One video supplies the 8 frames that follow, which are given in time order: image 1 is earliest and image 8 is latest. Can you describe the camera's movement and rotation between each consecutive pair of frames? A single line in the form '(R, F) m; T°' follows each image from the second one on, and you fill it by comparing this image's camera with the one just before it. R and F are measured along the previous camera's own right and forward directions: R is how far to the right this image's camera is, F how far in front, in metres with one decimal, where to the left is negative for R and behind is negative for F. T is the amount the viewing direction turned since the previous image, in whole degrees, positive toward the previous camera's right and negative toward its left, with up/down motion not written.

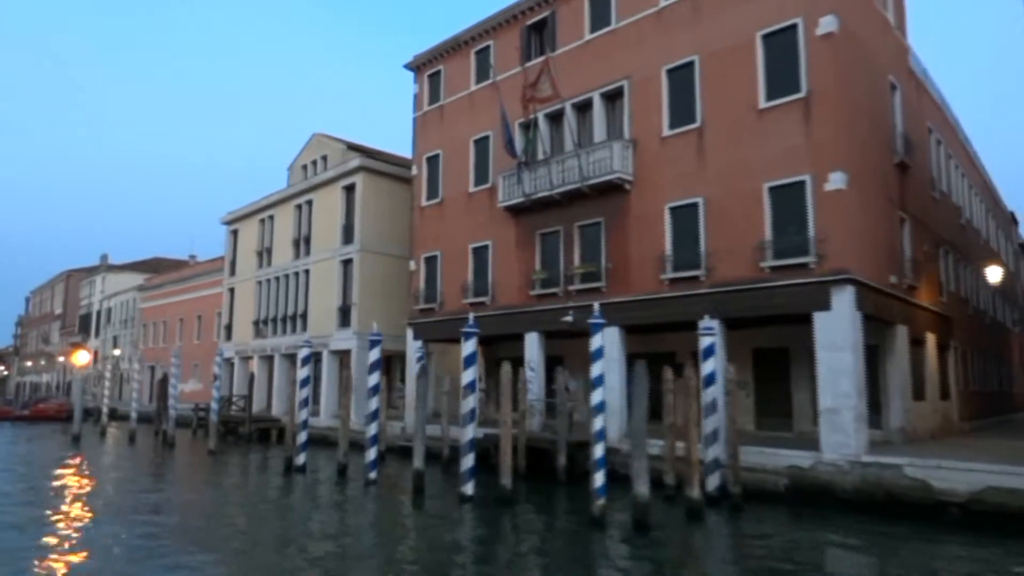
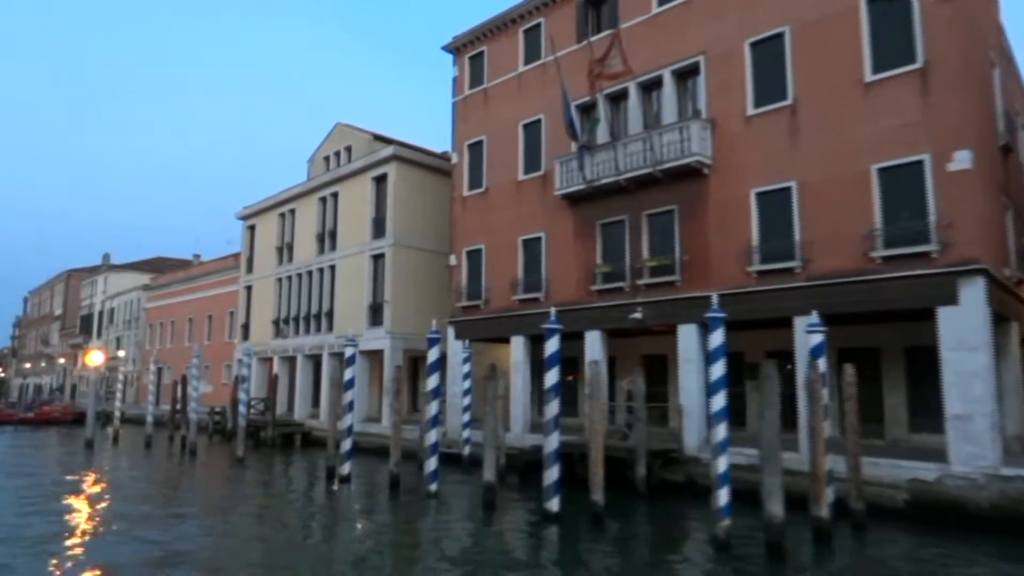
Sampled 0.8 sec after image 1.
(-2.0, +1.7) m; 0°
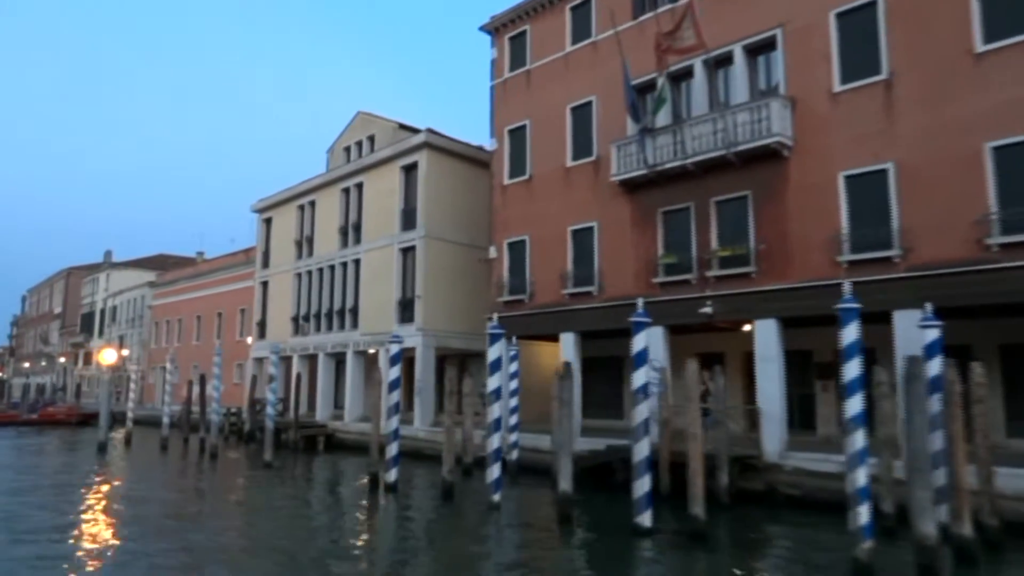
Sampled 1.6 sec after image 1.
(-1.7, +1.5) m; 0°
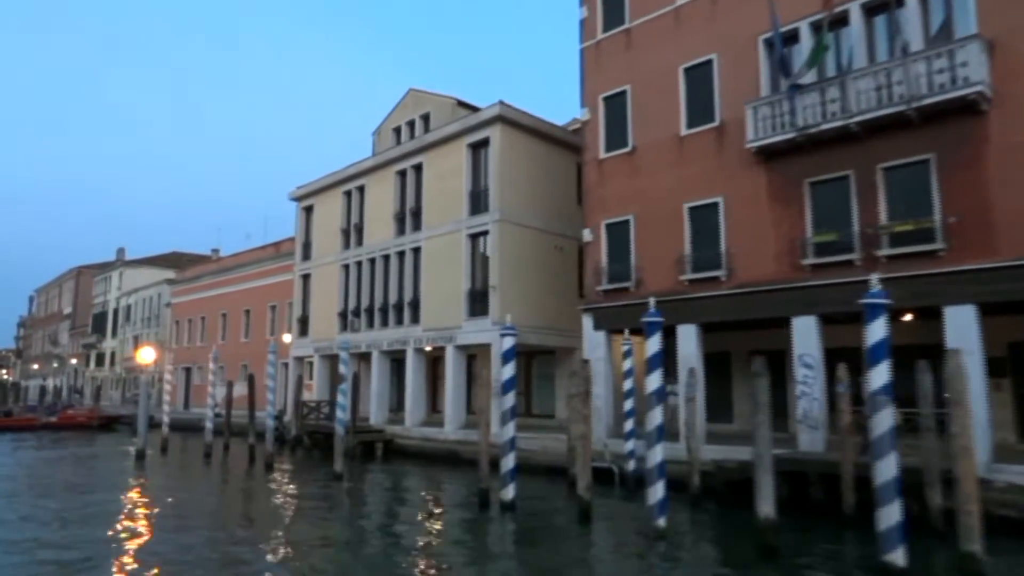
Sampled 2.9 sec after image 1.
(-3.1, +2.7) m; 0°
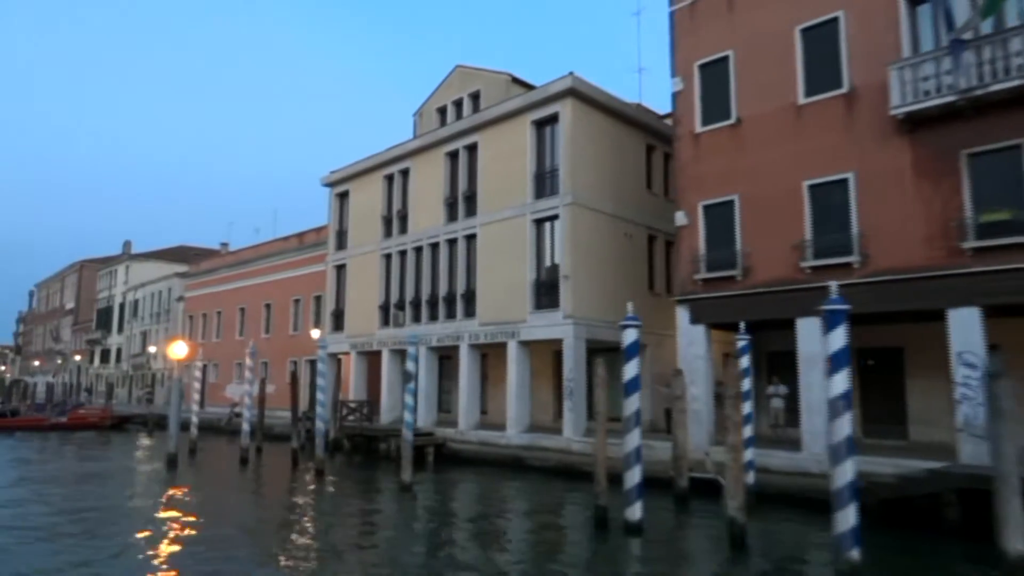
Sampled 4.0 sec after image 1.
(-2.5, +2.2) m; 0°
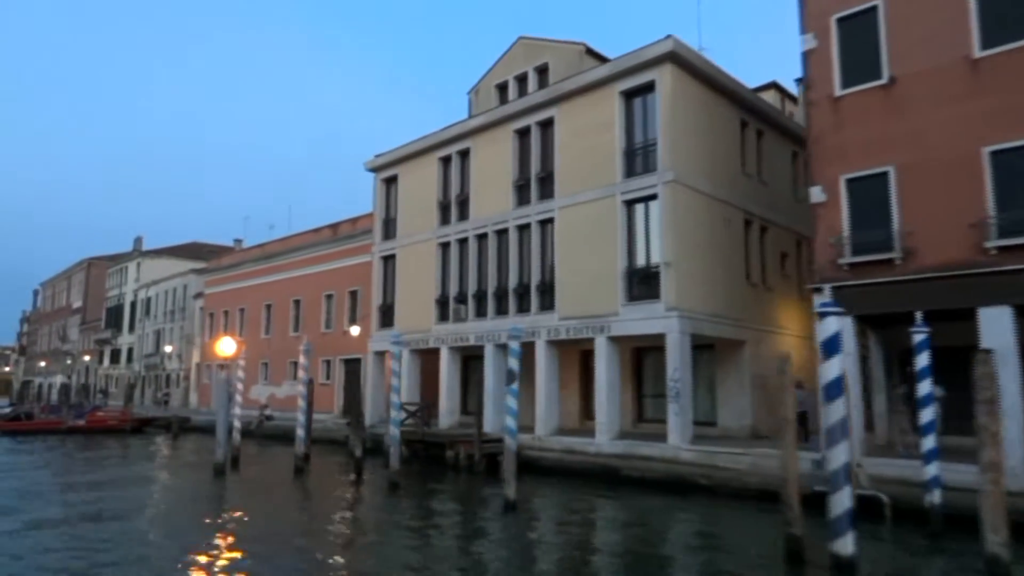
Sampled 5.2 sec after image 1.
(-2.8, +2.5) m; 0°
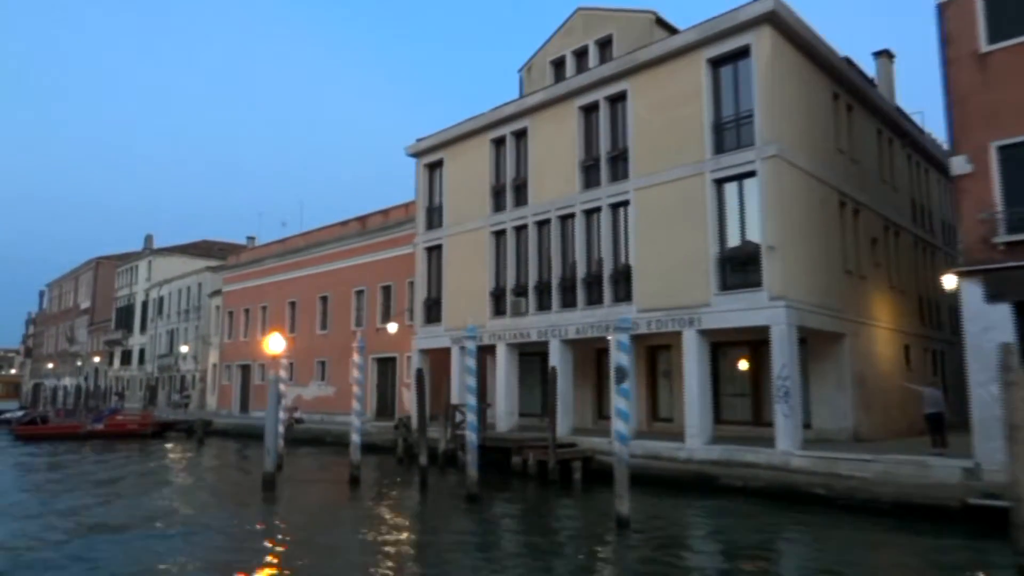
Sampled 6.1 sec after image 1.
(-2.2, +2.0) m; 0°
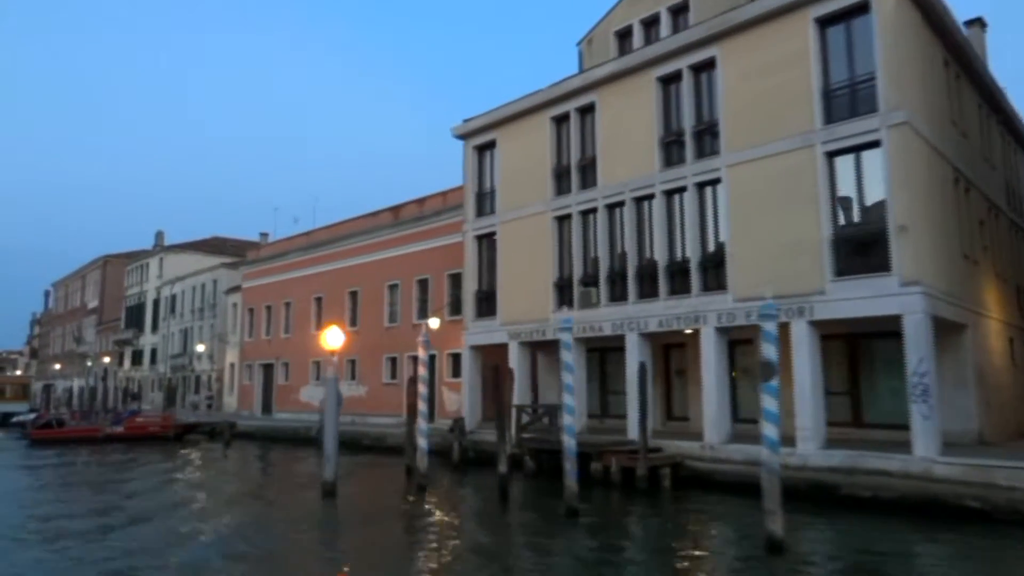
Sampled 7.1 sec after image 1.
(-2.2, +2.0) m; 0°
